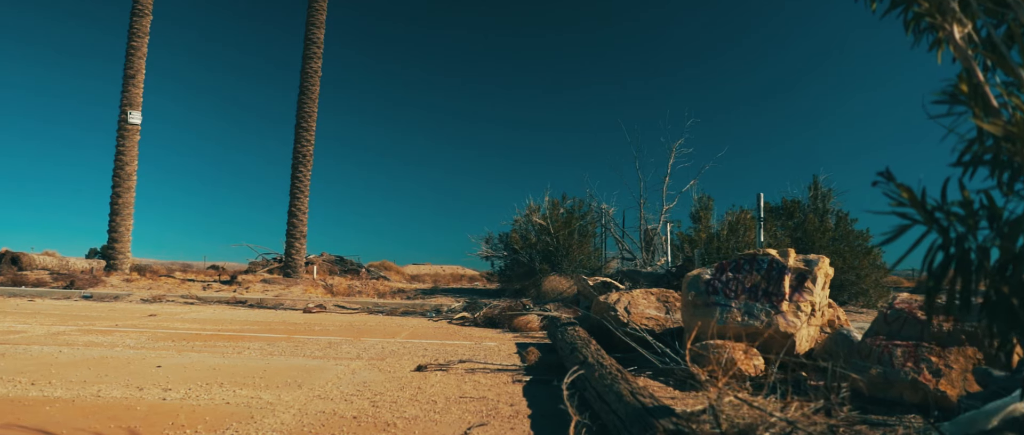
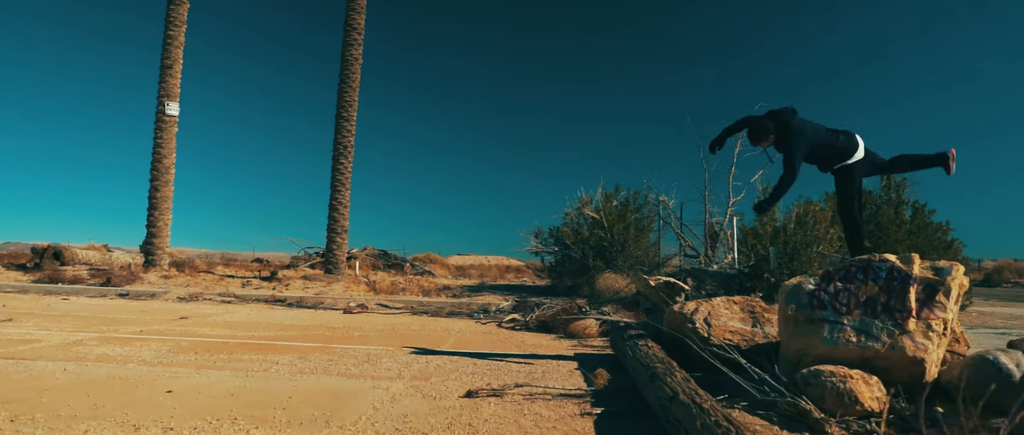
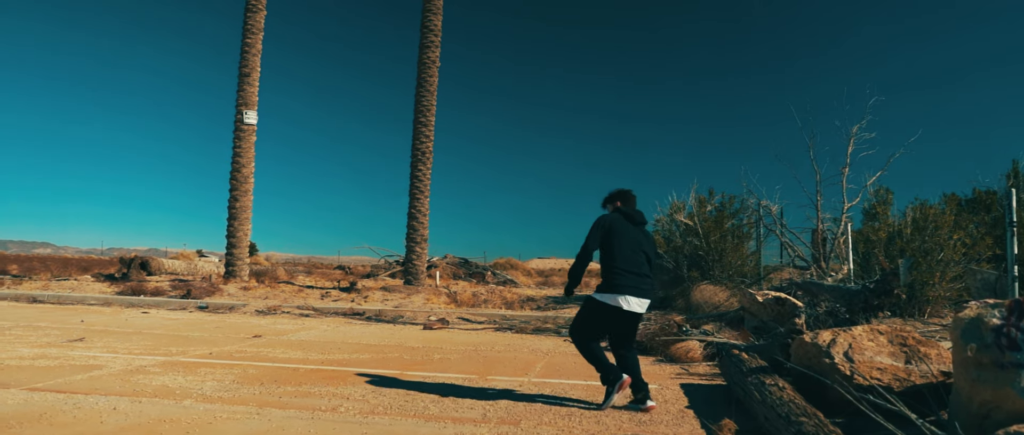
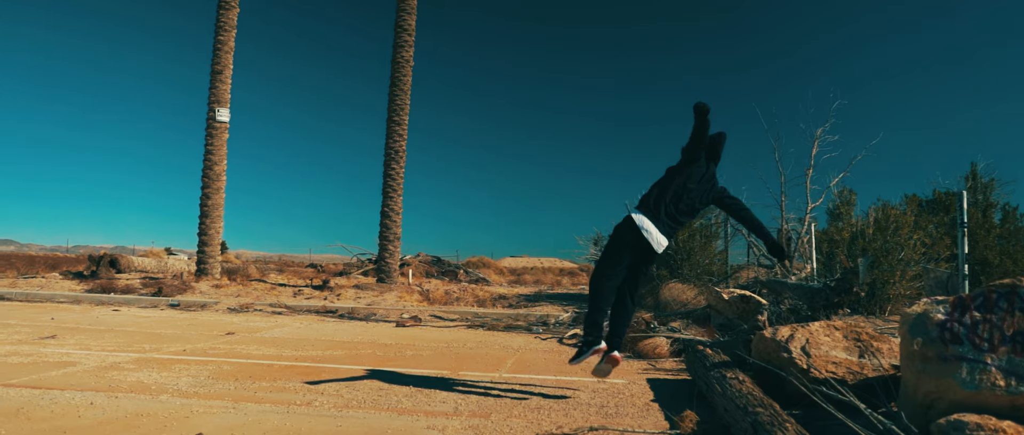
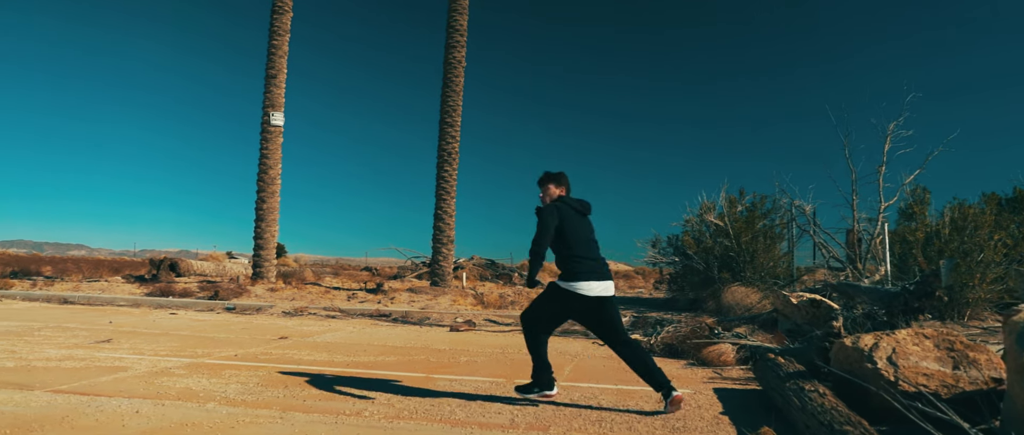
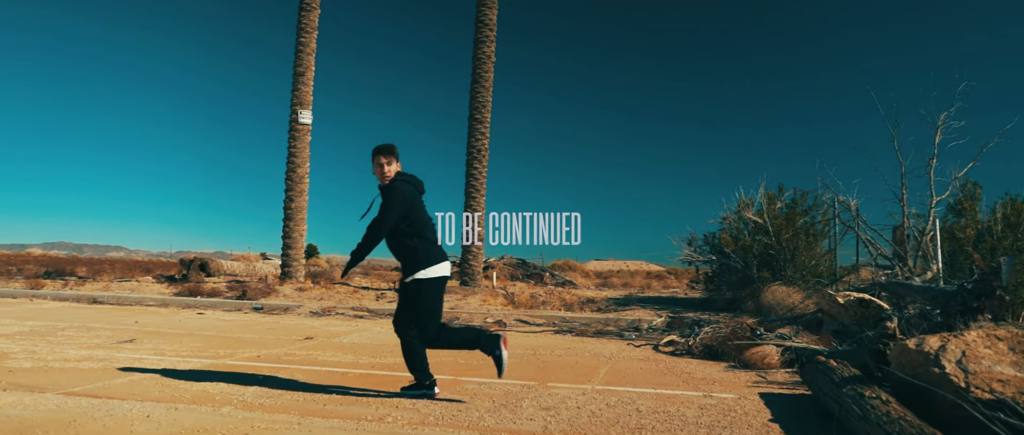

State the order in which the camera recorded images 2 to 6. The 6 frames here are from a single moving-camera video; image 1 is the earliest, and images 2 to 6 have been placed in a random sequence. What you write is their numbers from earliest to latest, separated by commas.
2, 4, 3, 5, 6
